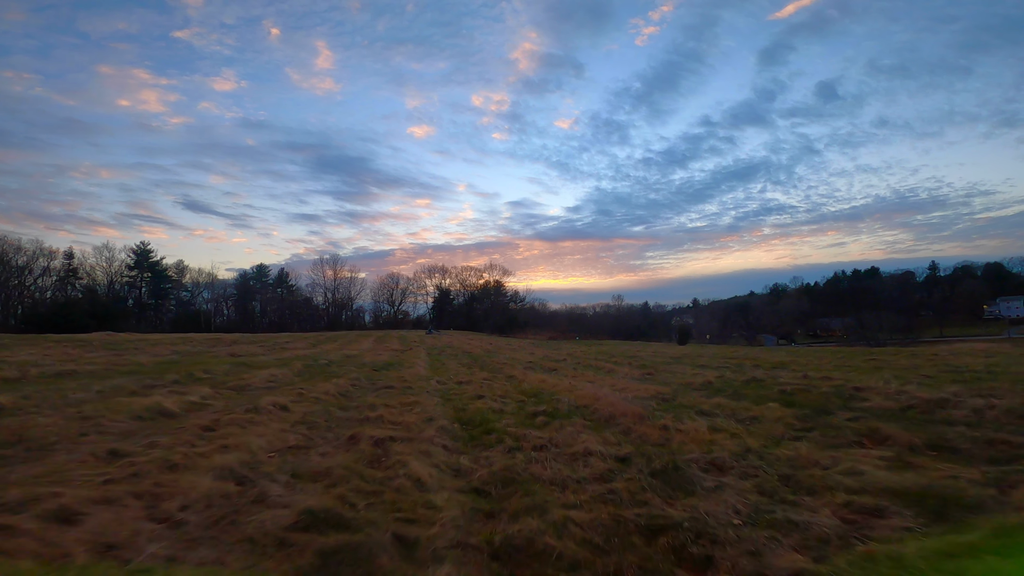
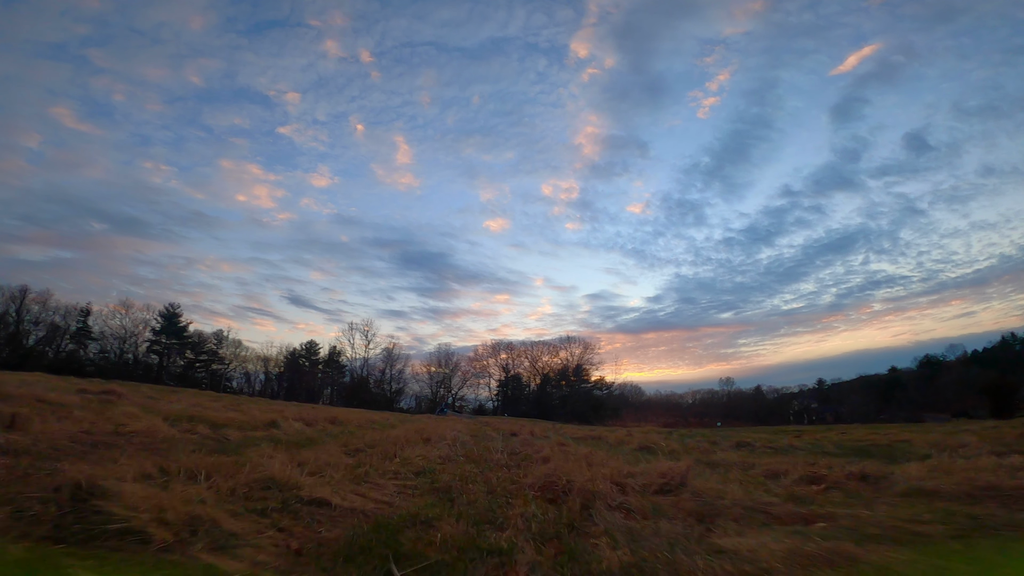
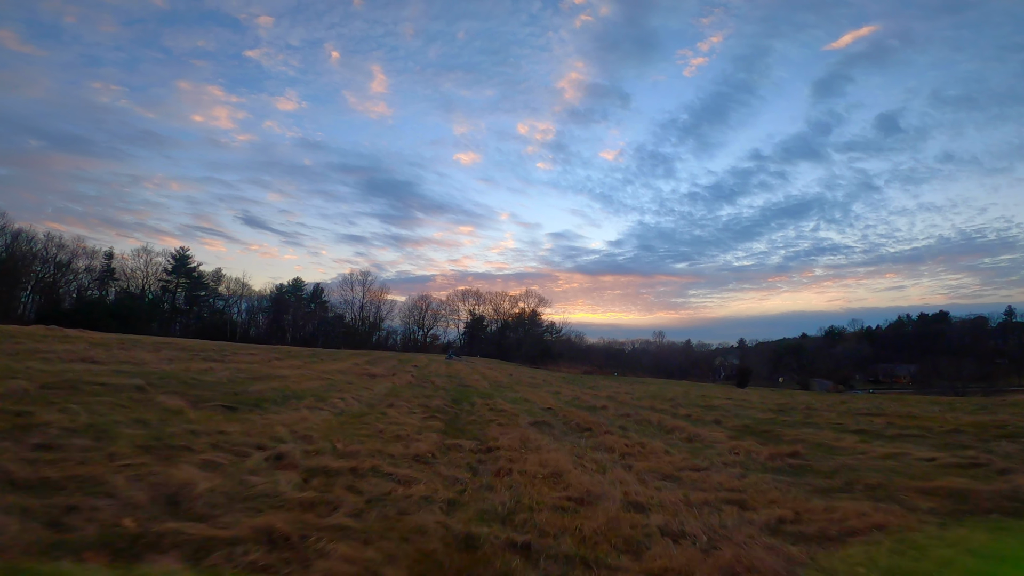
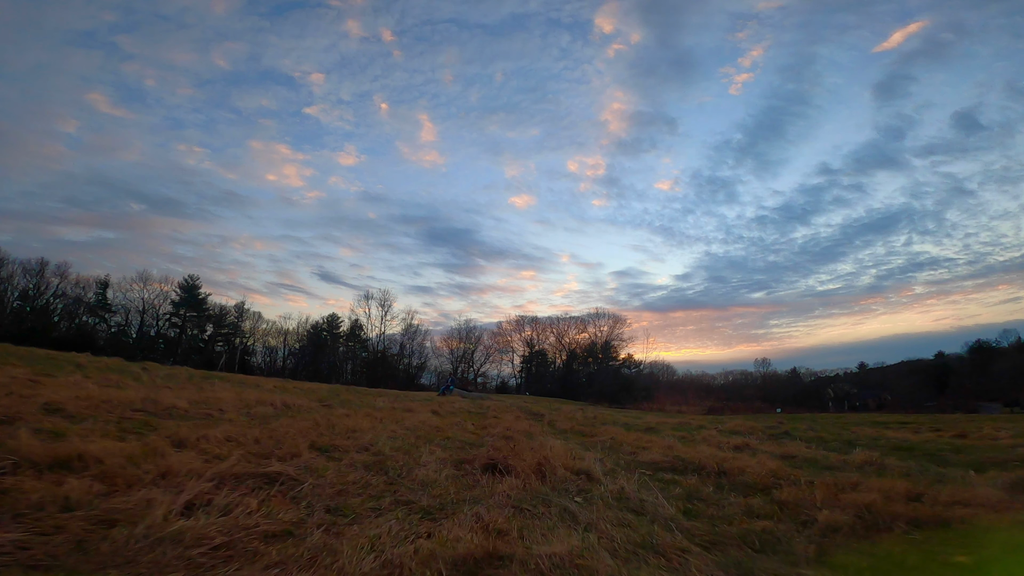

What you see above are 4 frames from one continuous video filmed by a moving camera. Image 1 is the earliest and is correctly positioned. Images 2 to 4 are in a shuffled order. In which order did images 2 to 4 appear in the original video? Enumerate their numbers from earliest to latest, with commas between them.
3, 2, 4
